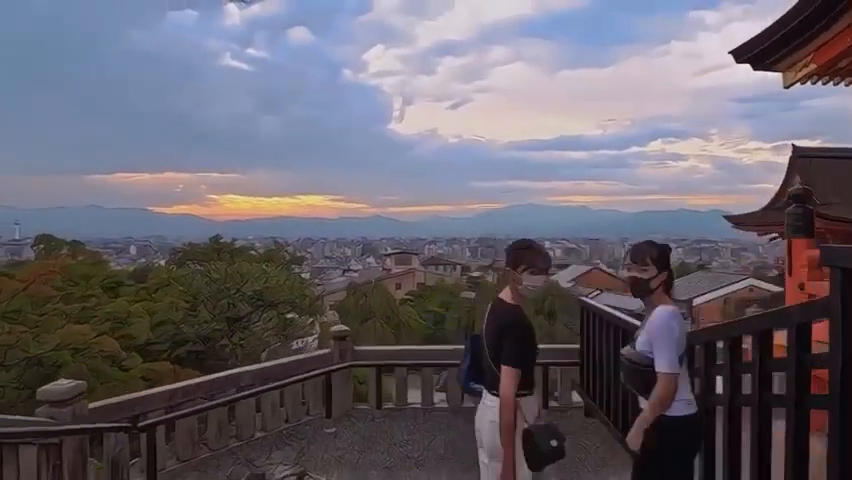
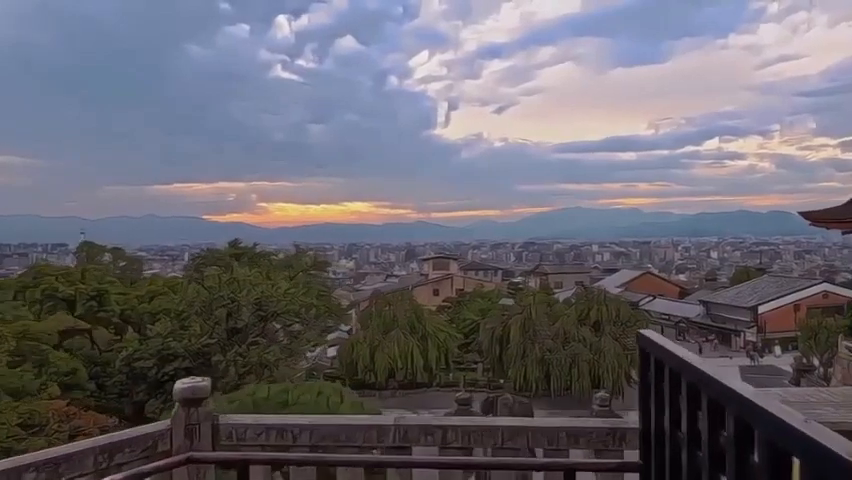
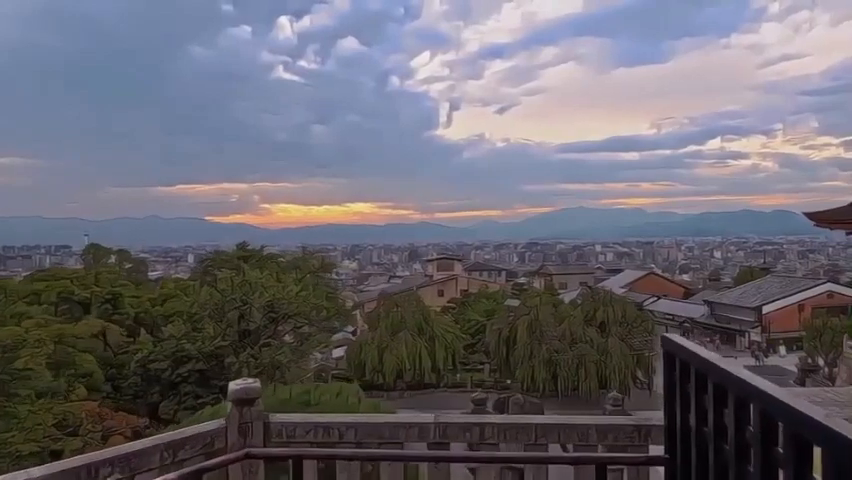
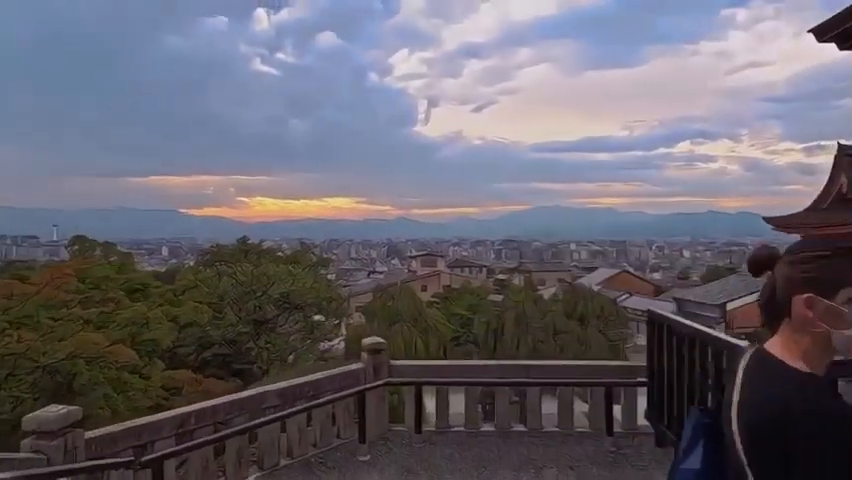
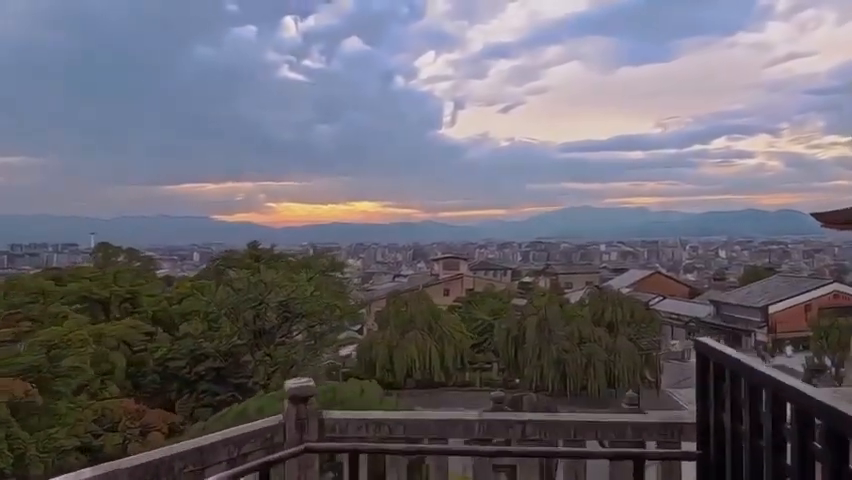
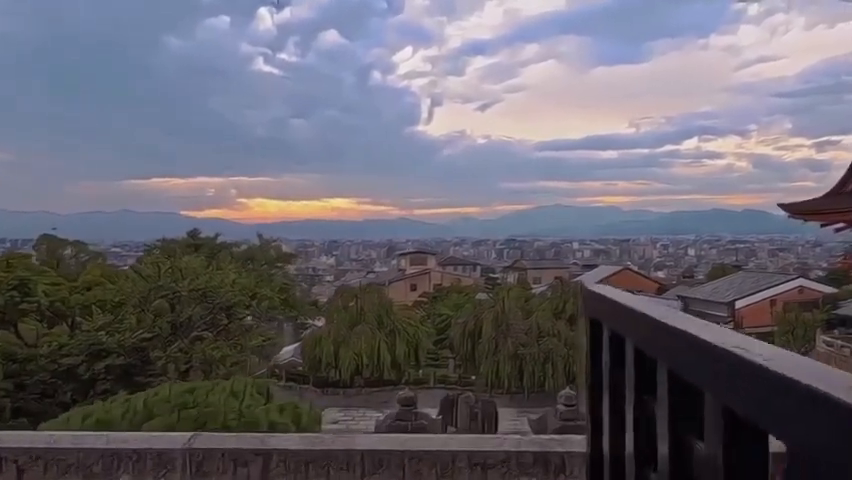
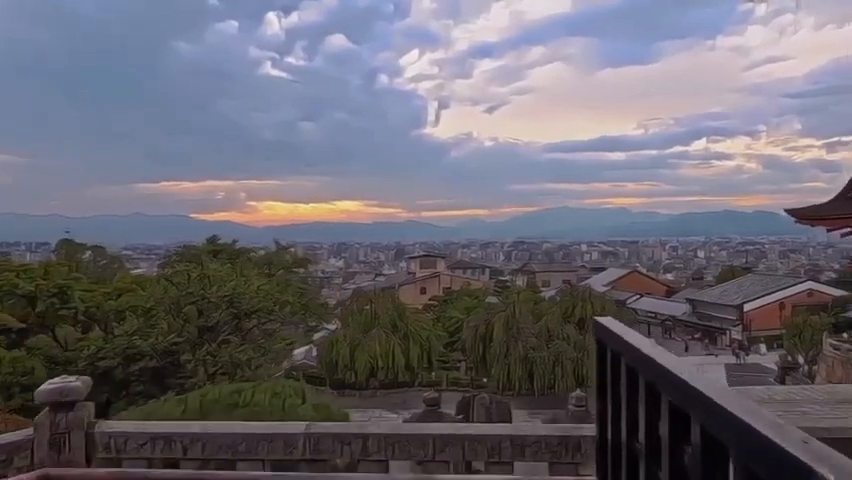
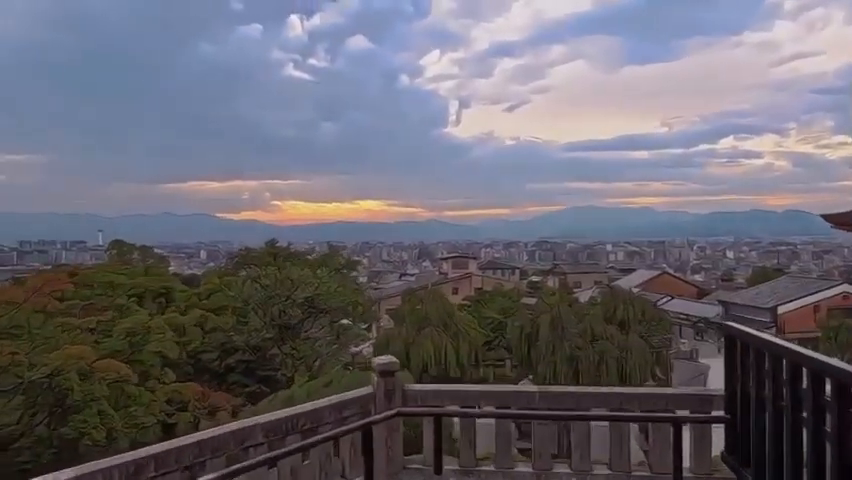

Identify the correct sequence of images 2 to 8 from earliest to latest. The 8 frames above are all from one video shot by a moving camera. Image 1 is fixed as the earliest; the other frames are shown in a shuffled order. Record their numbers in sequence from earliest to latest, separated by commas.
4, 8, 5, 3, 2, 7, 6
